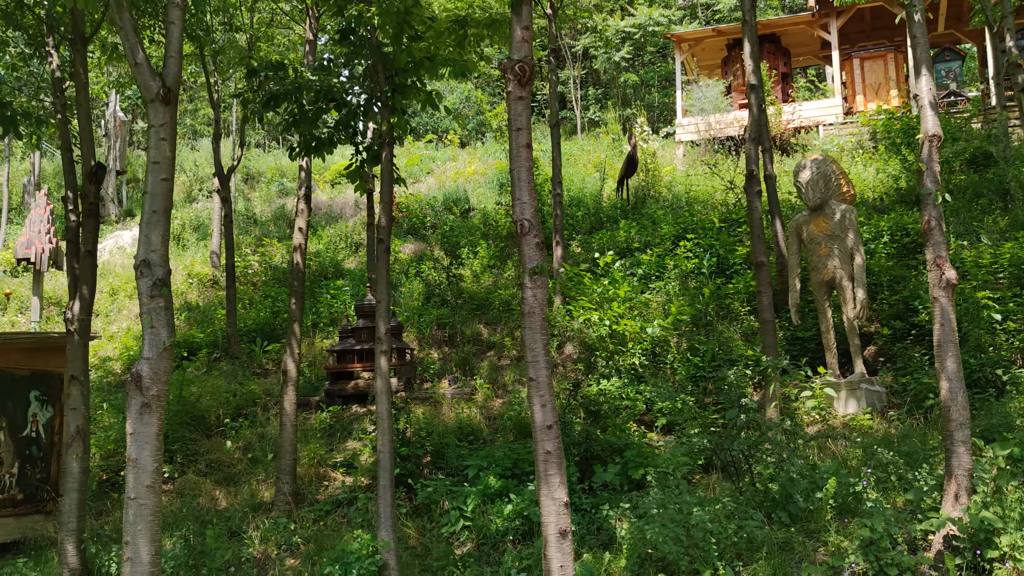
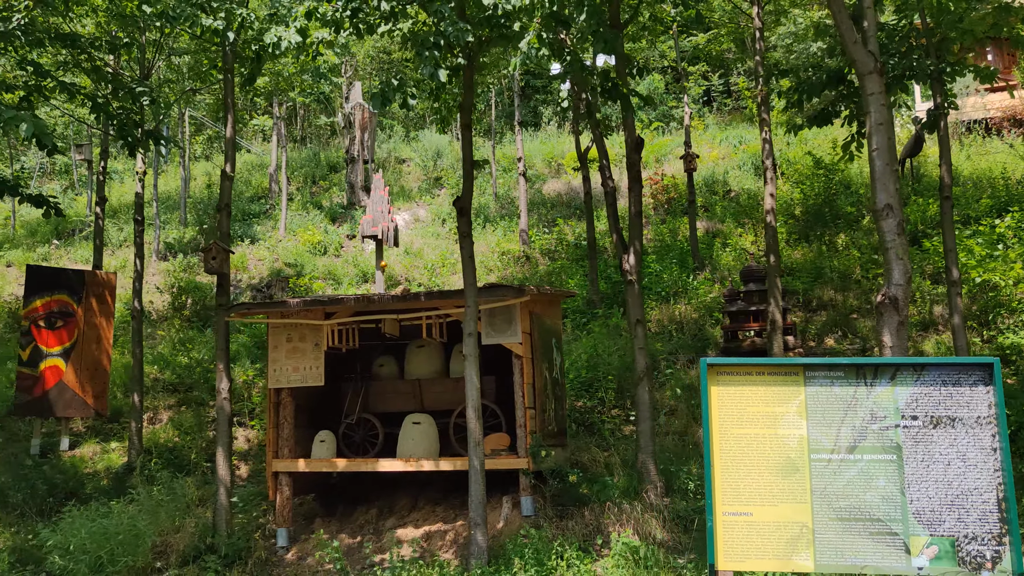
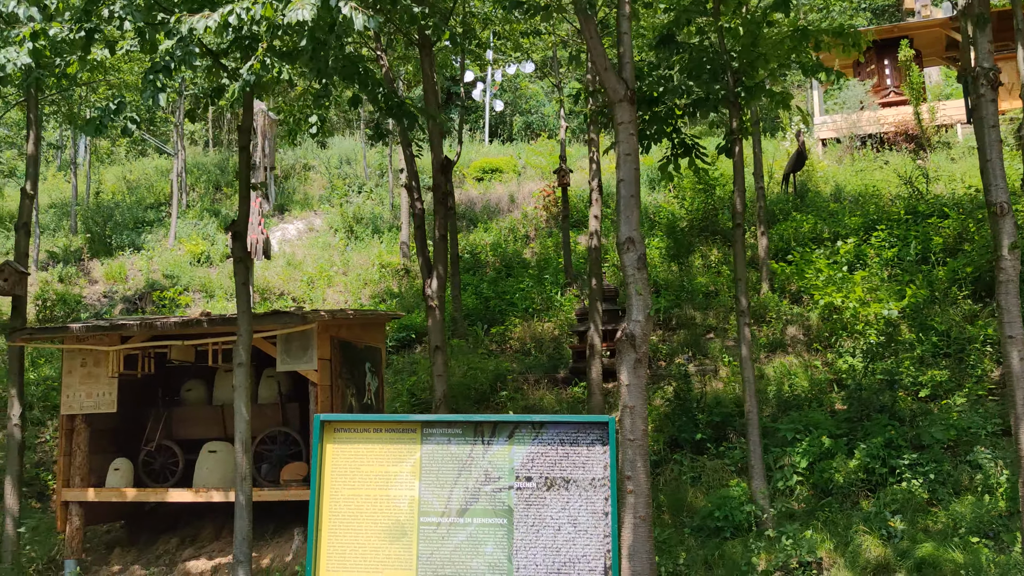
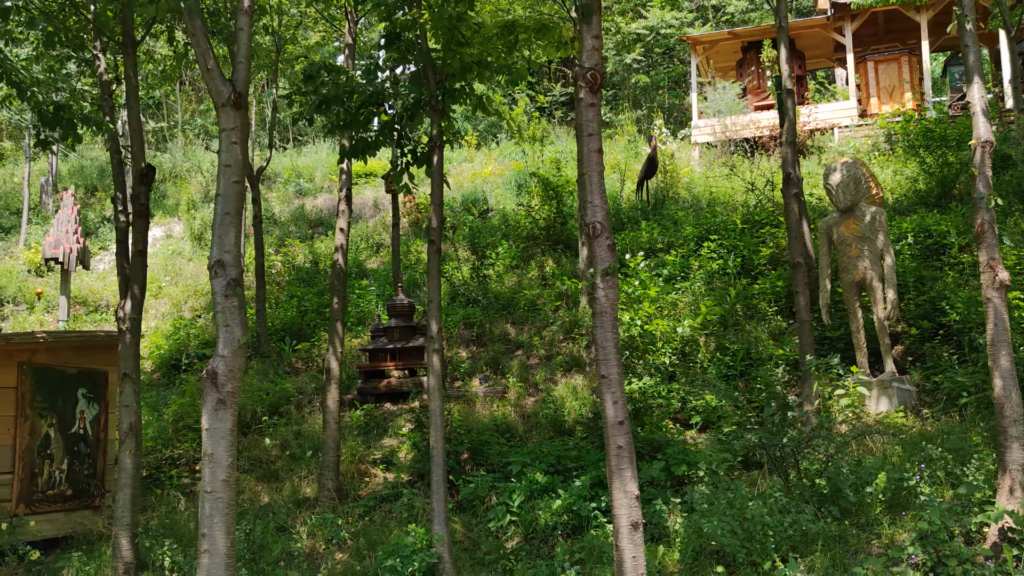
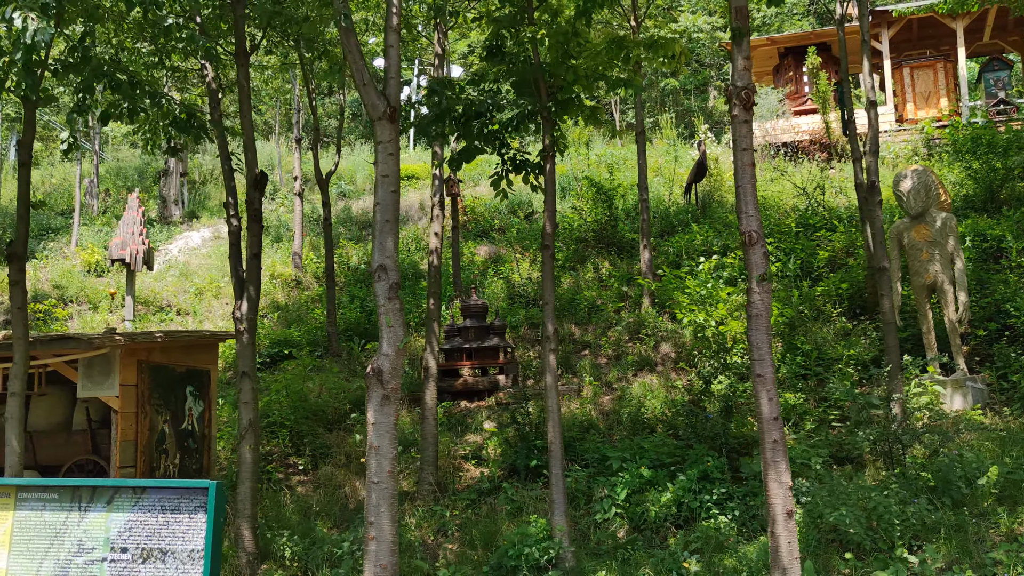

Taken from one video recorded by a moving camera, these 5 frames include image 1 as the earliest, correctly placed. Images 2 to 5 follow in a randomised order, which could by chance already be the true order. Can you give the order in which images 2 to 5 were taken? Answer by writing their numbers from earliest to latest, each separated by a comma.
4, 5, 3, 2
